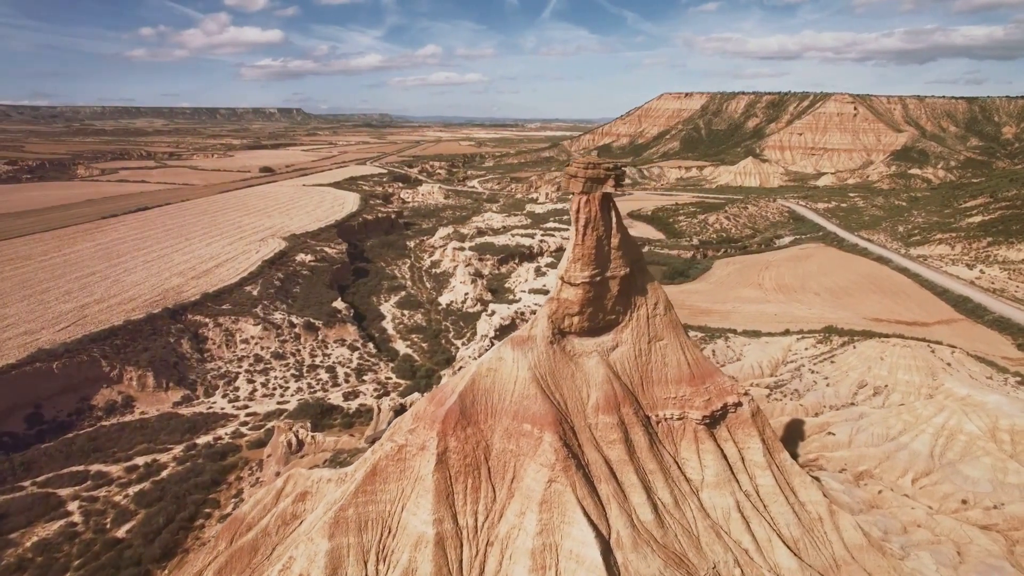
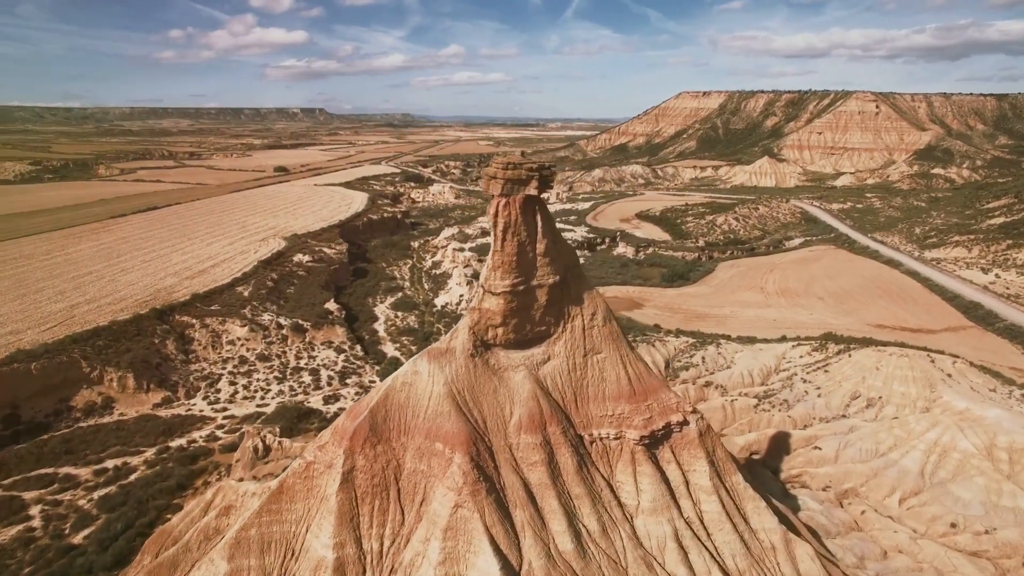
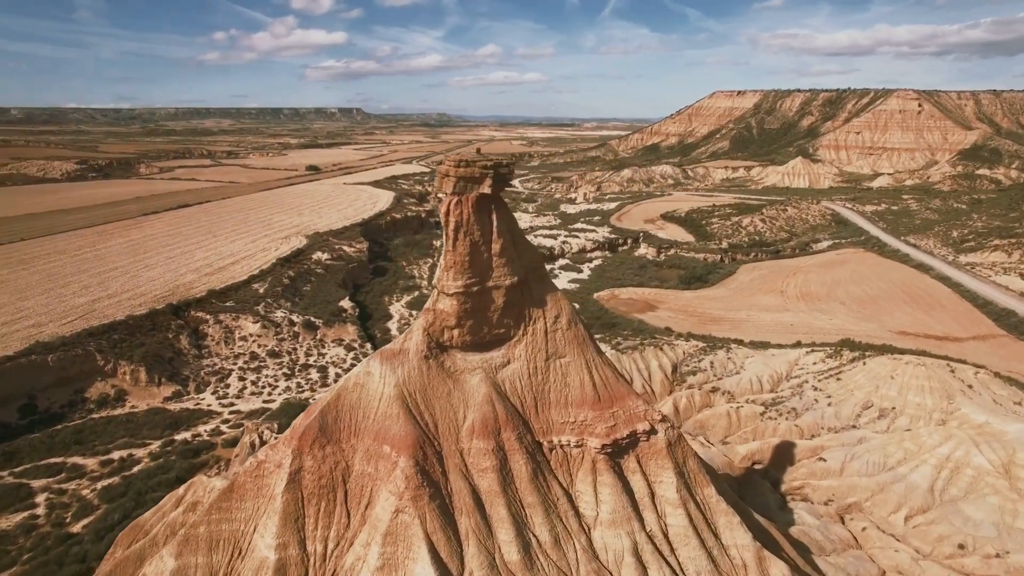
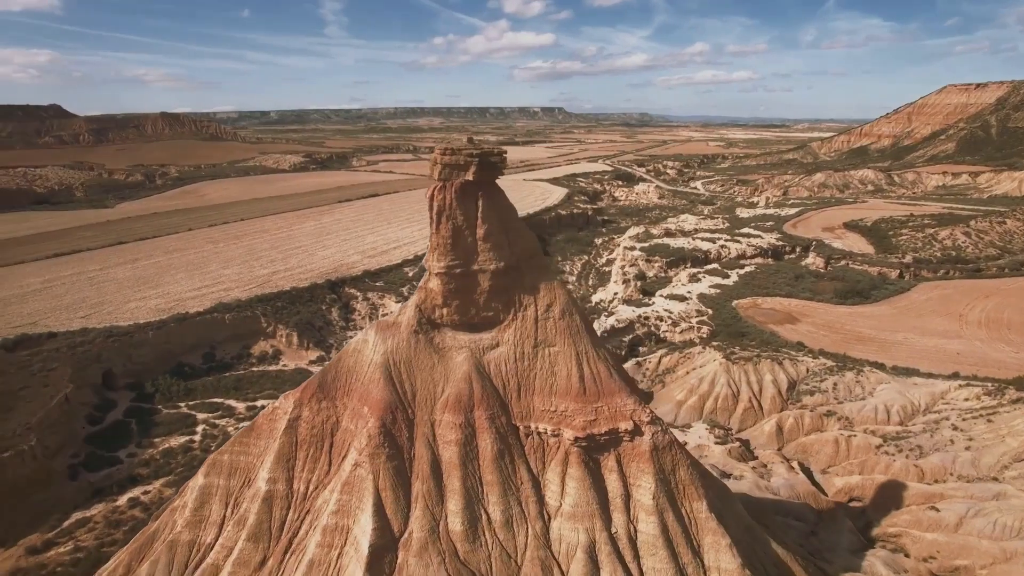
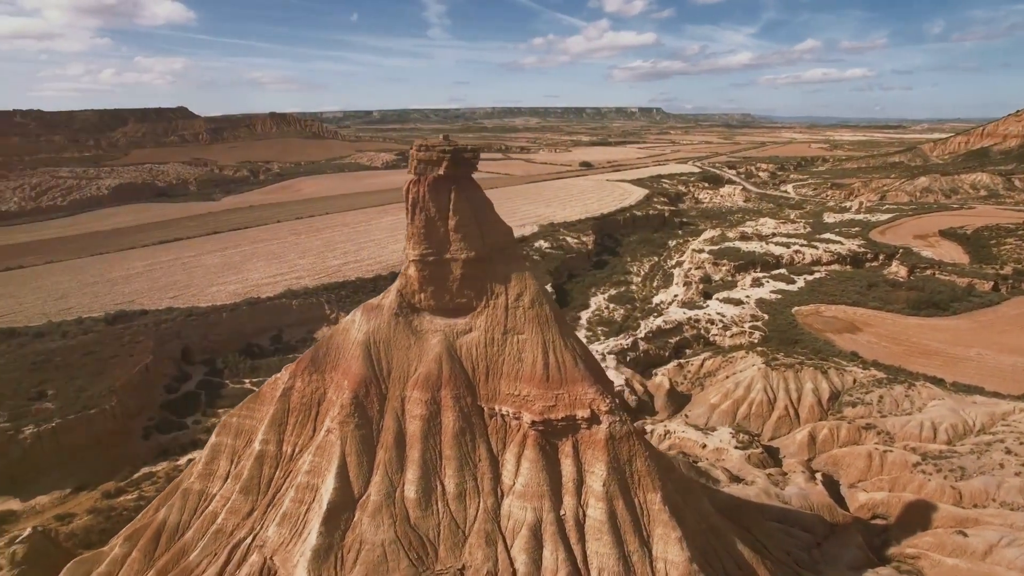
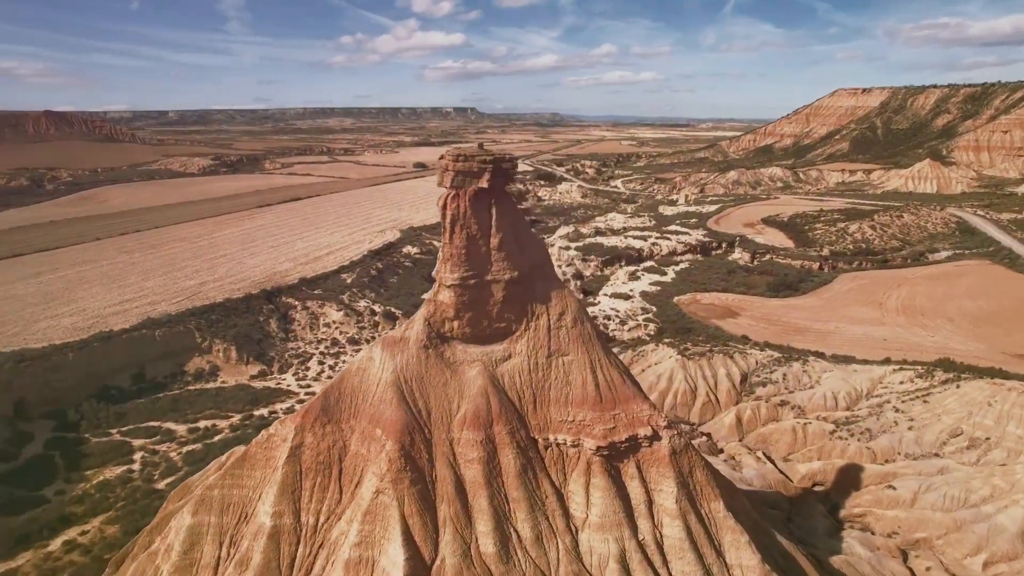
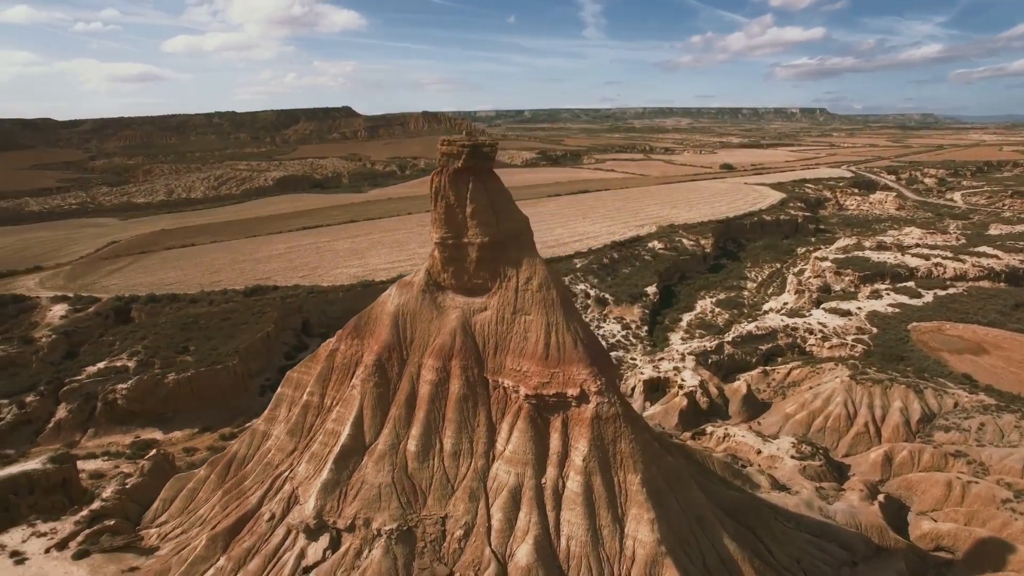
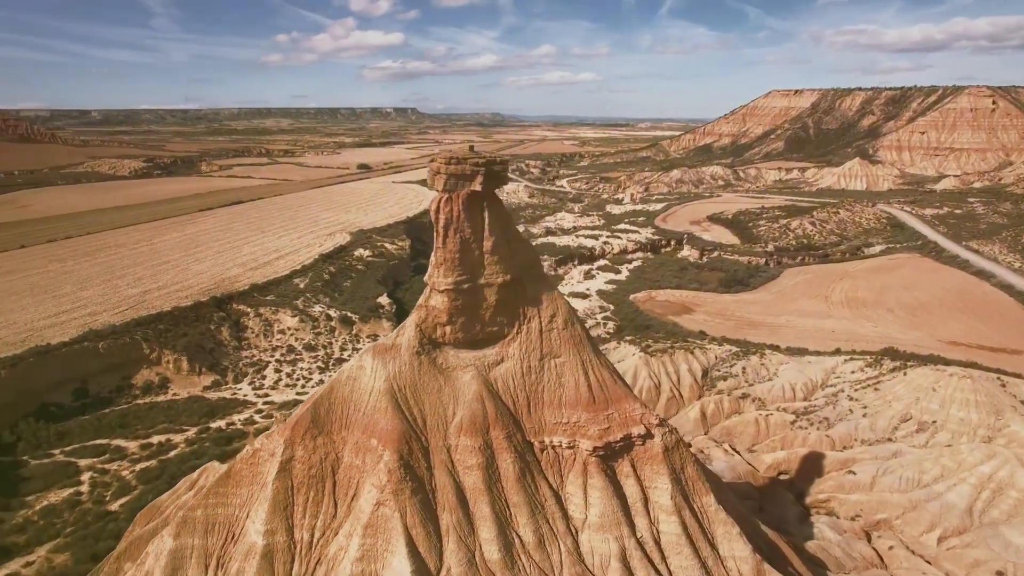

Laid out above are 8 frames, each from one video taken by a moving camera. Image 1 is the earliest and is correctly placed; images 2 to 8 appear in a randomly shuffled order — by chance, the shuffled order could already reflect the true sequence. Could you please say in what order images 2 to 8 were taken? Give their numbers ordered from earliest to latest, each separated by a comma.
2, 3, 8, 6, 4, 5, 7
